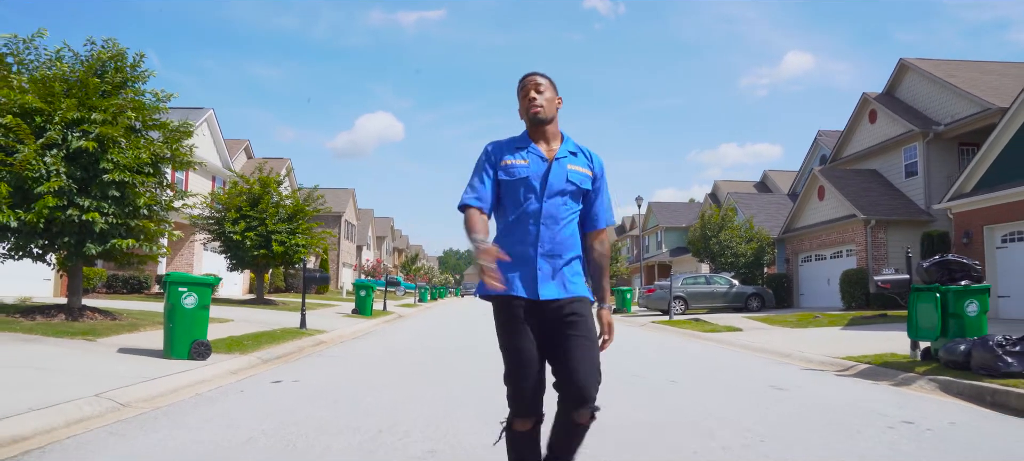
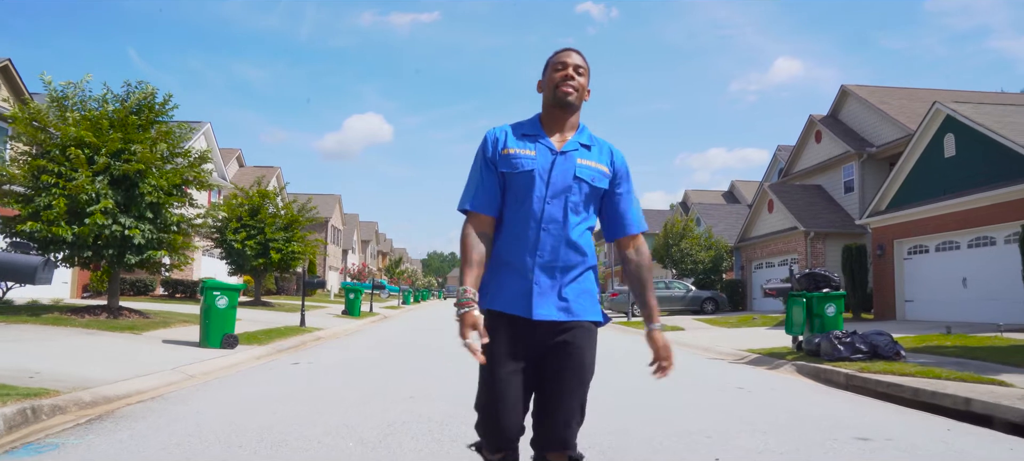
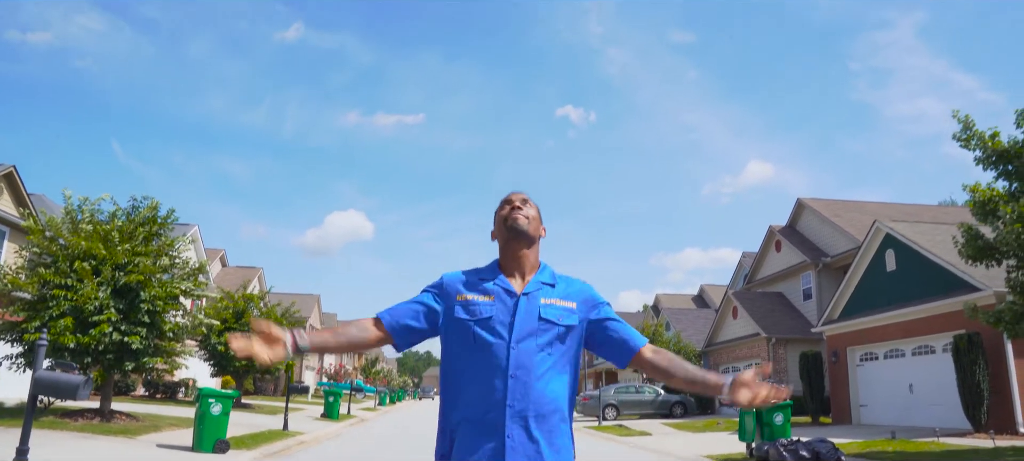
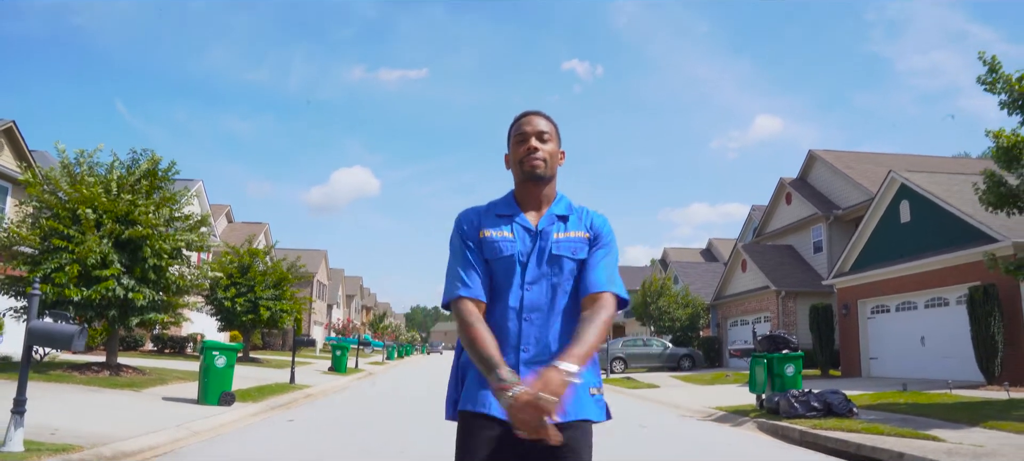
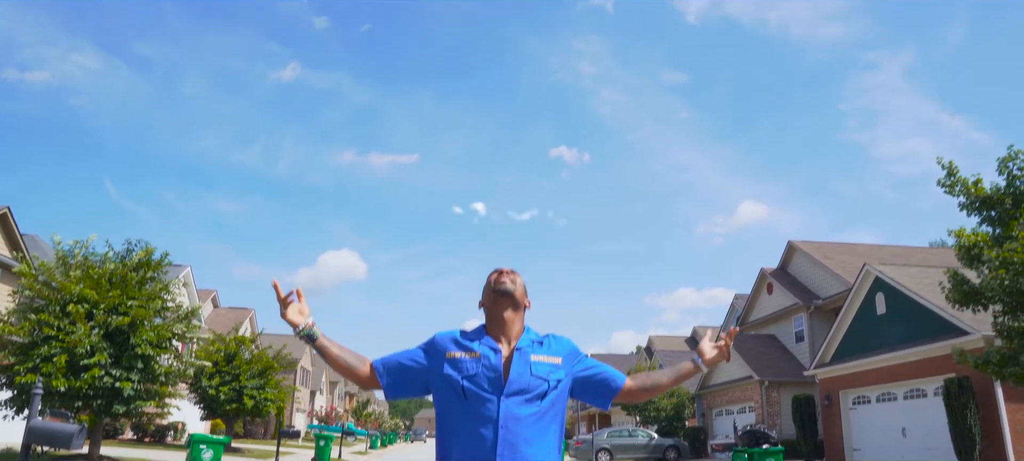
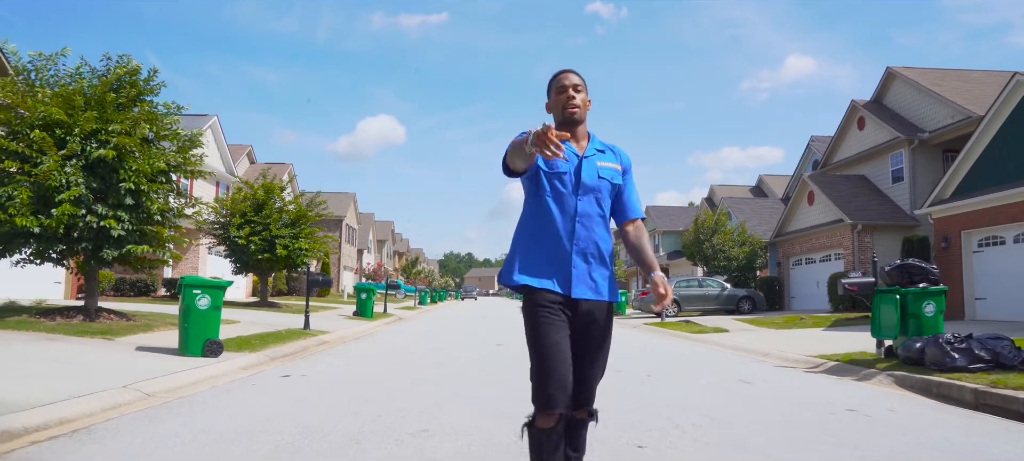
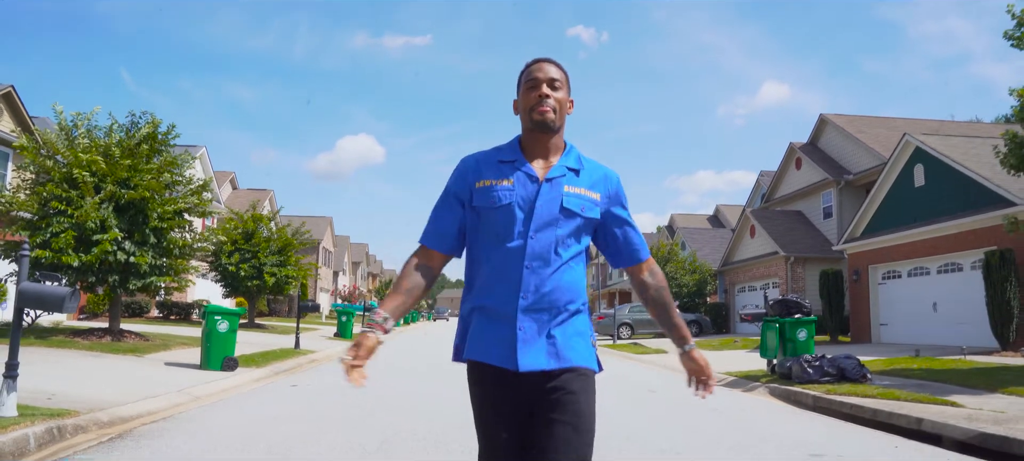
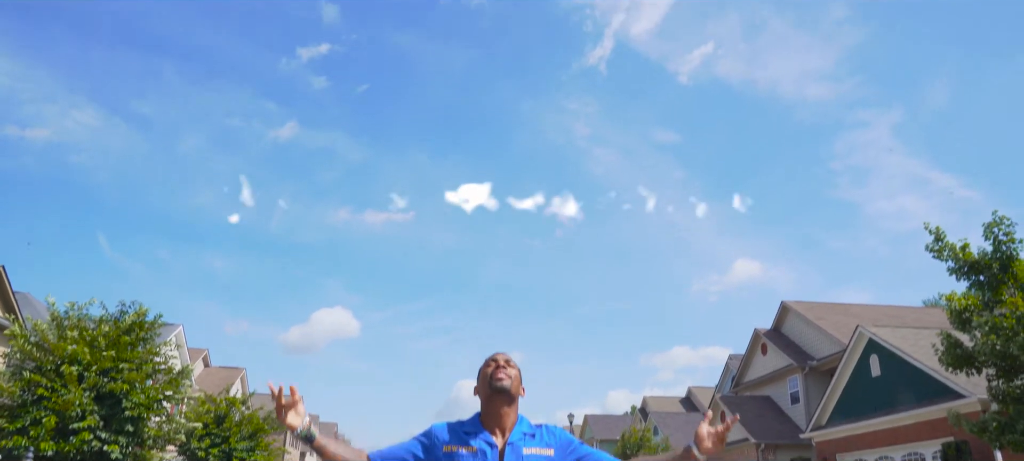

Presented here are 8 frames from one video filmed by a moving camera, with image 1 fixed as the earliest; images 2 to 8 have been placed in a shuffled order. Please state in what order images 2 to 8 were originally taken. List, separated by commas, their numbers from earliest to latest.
6, 2, 7, 4, 3, 5, 8
